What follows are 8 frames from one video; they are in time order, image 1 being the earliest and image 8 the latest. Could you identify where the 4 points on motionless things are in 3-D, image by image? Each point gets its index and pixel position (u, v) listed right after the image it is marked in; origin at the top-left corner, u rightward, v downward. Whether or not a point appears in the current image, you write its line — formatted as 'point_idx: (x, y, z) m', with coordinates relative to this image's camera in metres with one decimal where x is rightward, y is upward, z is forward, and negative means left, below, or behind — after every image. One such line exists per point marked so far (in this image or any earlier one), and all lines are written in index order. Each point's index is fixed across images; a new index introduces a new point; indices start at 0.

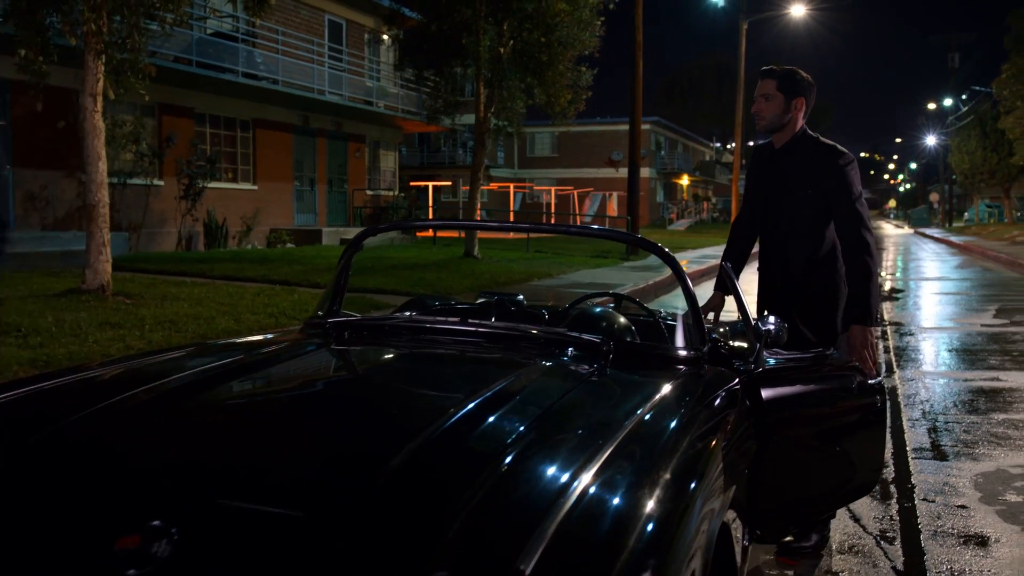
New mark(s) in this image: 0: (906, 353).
0: (+4.9, -0.8, +11.5) m
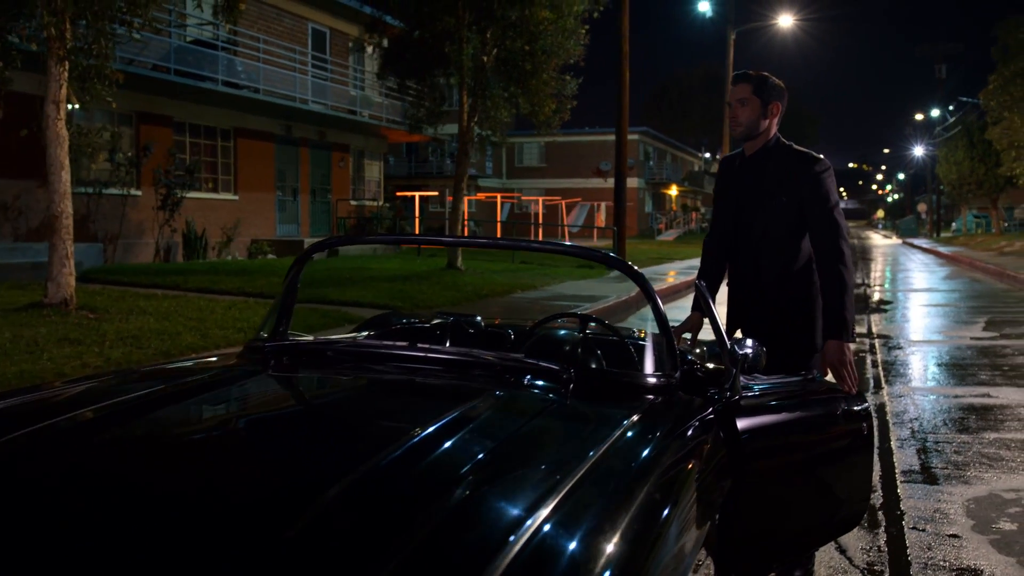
0: (+4.7, -1.0, +11.3) m
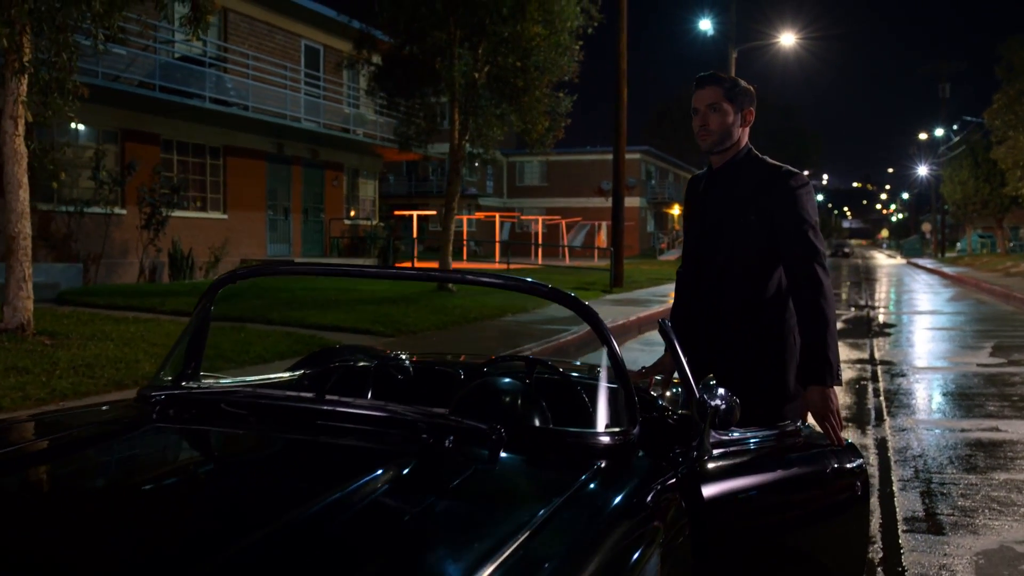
0: (+4.5, -1.3, +10.8) m
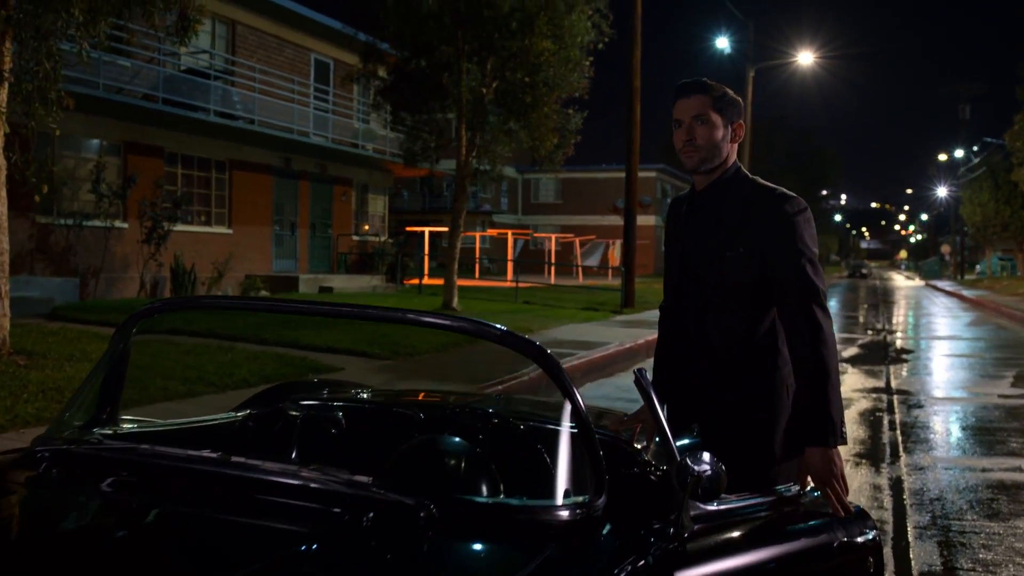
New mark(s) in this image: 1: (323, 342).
0: (+4.4, -1.6, +10.2) m
1: (-2.5, -0.7, +12.1) m
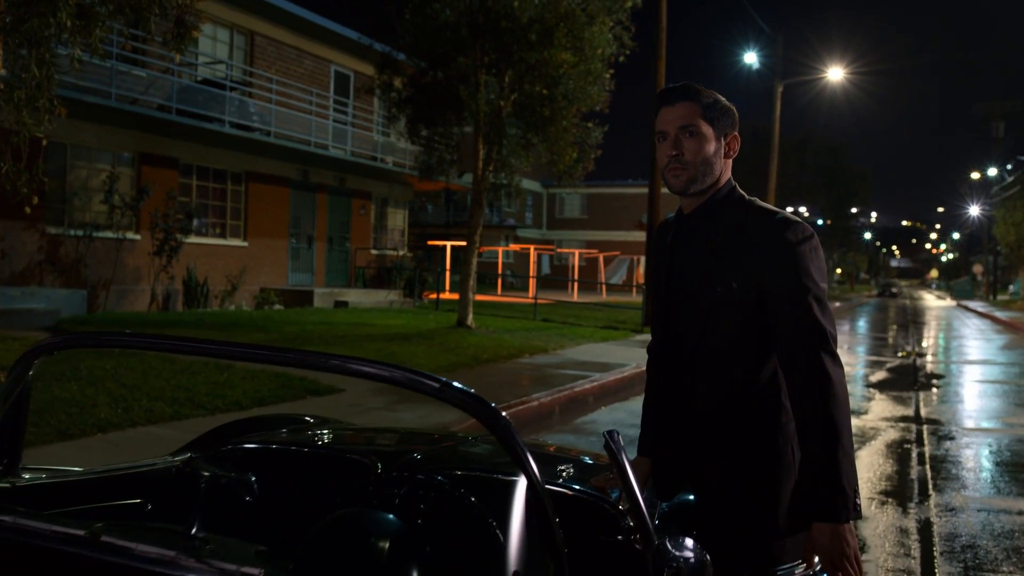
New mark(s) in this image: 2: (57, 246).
0: (+4.5, -1.8, +9.7) m
1: (-2.4, -0.9, +11.7) m
2: (-7.9, +0.7, +16.1) m
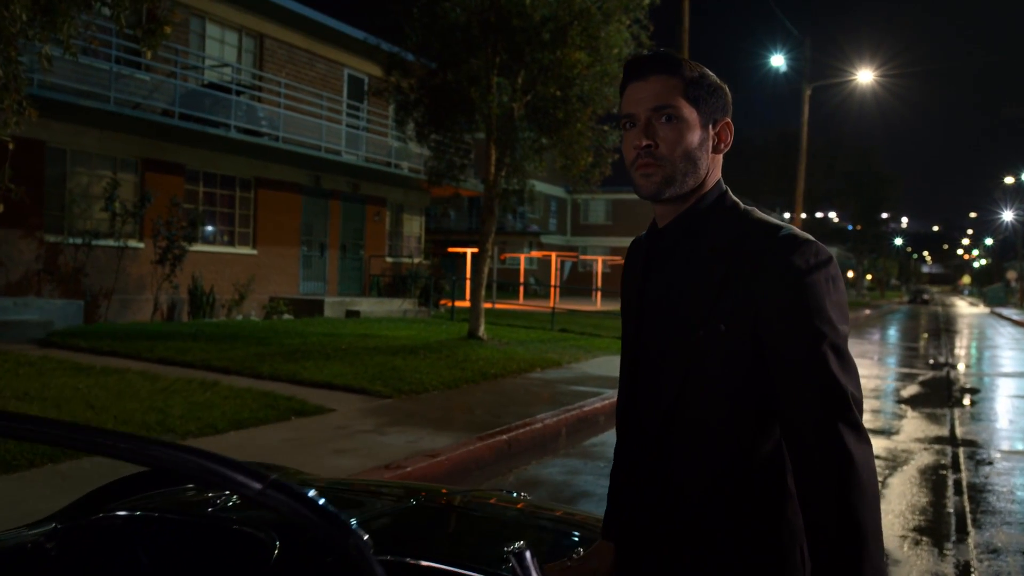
0: (+4.5, -2.0, +8.8) m
1: (-2.3, -1.0, +11.1) m
2: (-7.7, +0.6, +15.6) m
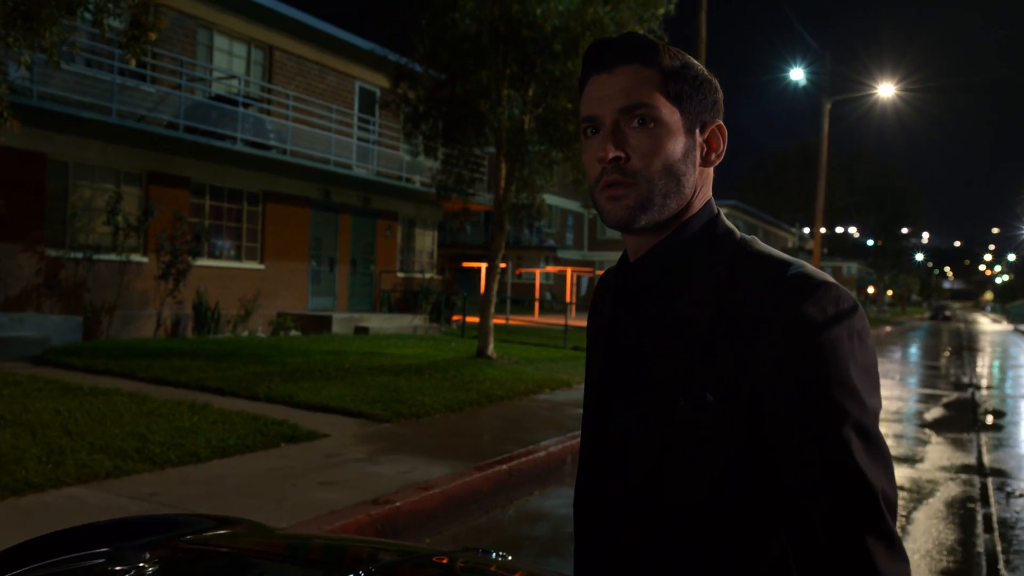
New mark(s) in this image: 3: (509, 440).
0: (+4.5, -2.2, +8.3) m
1: (-2.2, -1.3, +10.7) m
2: (-7.5, +0.3, +15.3) m
3: (0.0, -1.6, +9.4) m
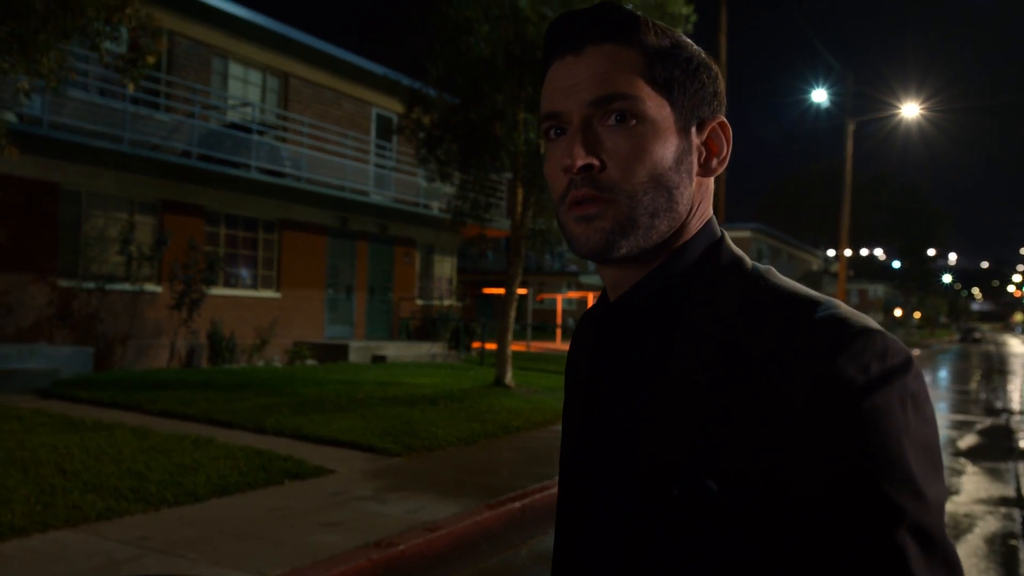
0: (+4.6, -2.4, +7.8) m
1: (-2.1, -1.6, +10.3) m
2: (-7.3, -0.2, +15.2) m
3: (+0.1, -1.8, +9.1) m
